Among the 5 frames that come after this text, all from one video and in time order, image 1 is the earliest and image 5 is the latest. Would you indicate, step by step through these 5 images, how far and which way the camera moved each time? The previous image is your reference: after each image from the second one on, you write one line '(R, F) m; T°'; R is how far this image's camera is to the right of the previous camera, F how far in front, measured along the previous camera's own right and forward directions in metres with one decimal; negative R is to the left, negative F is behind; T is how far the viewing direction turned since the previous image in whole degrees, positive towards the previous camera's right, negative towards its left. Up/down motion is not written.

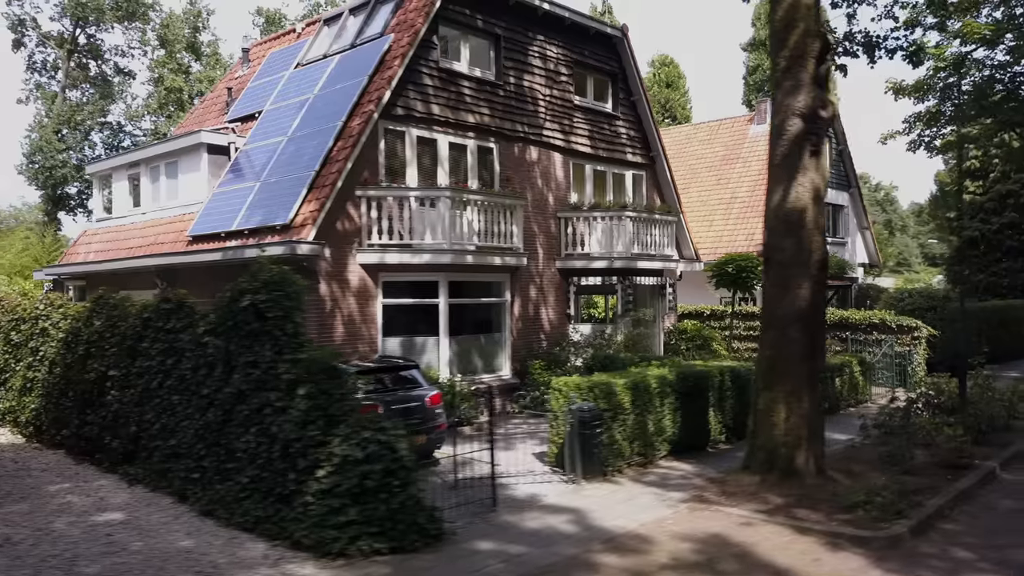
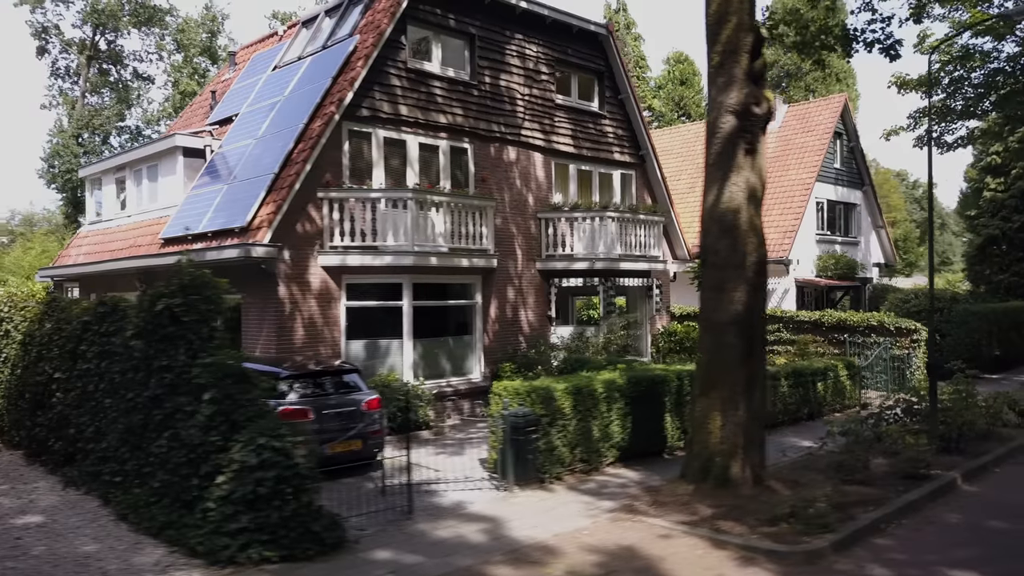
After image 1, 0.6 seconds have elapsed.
(+1.2, +0.2) m; -3°
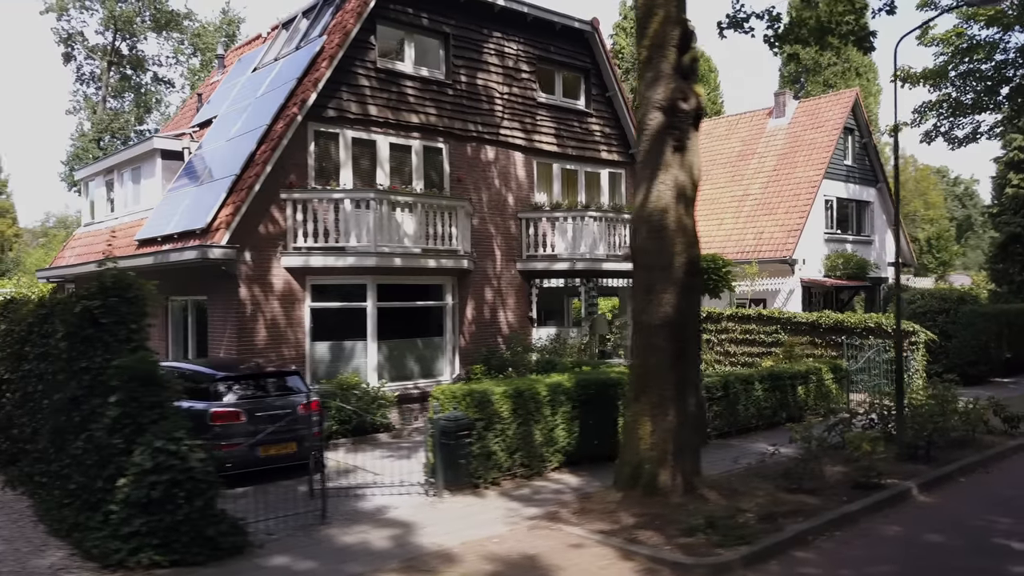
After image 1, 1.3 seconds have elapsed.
(+1.2, +0.2) m; -3°
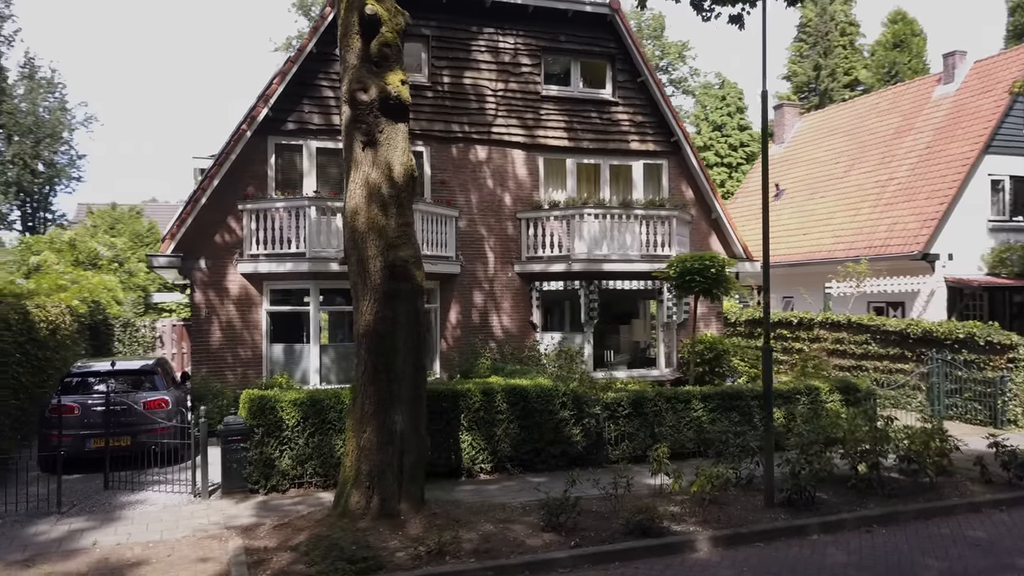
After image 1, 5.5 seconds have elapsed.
(+5.6, +1.6) m; -20°
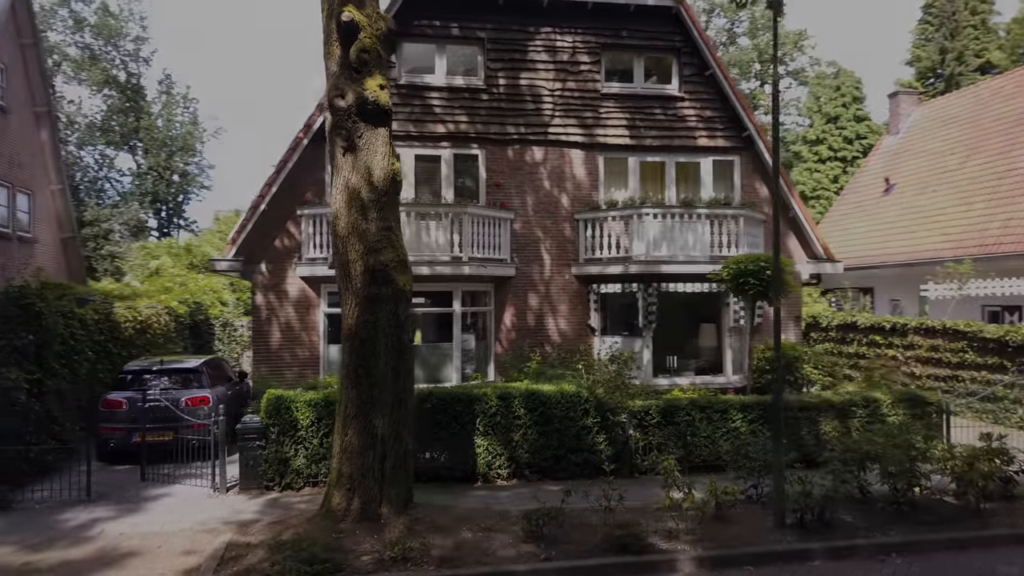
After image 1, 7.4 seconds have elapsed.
(+1.4, +0.3) m; -9°
